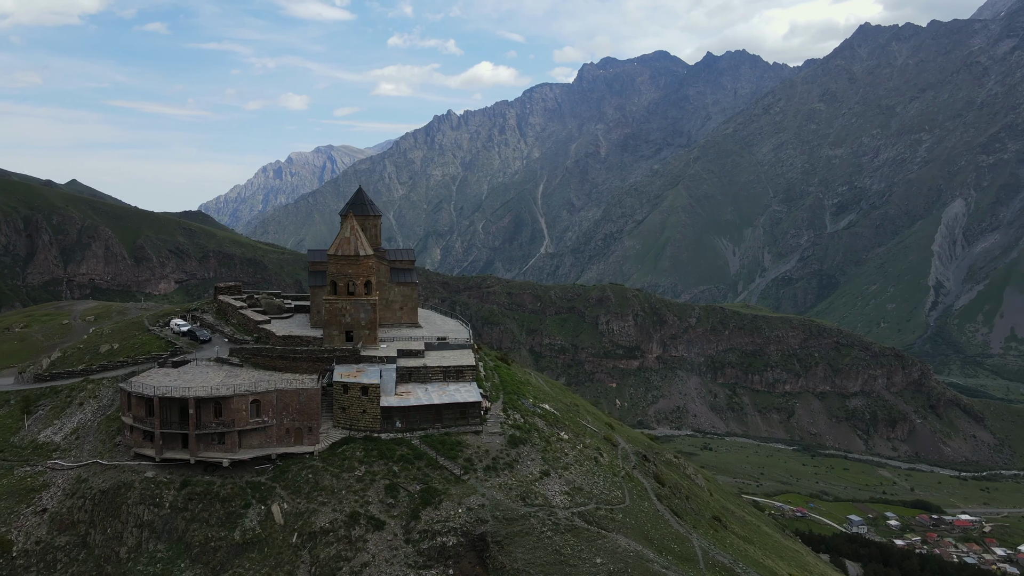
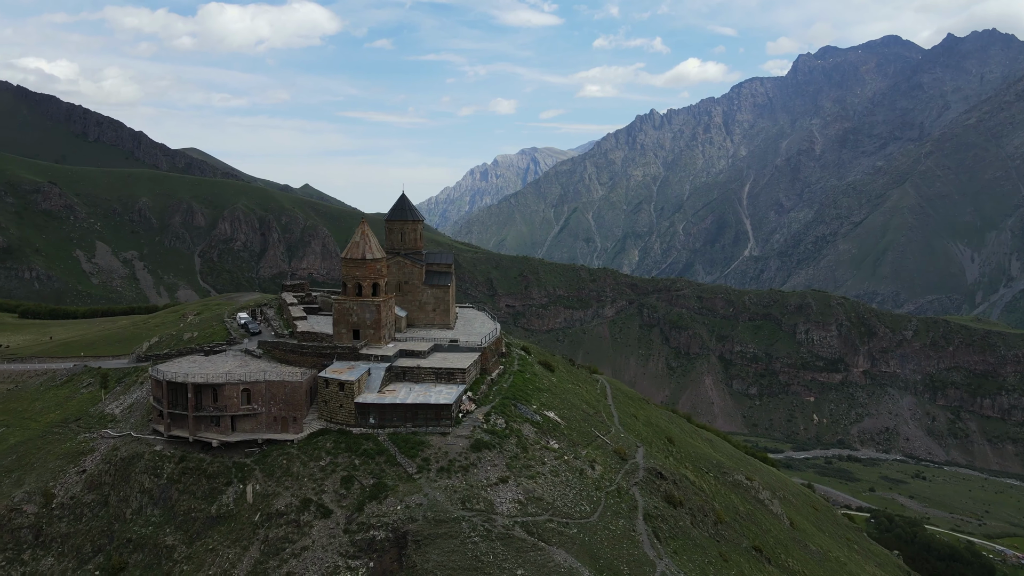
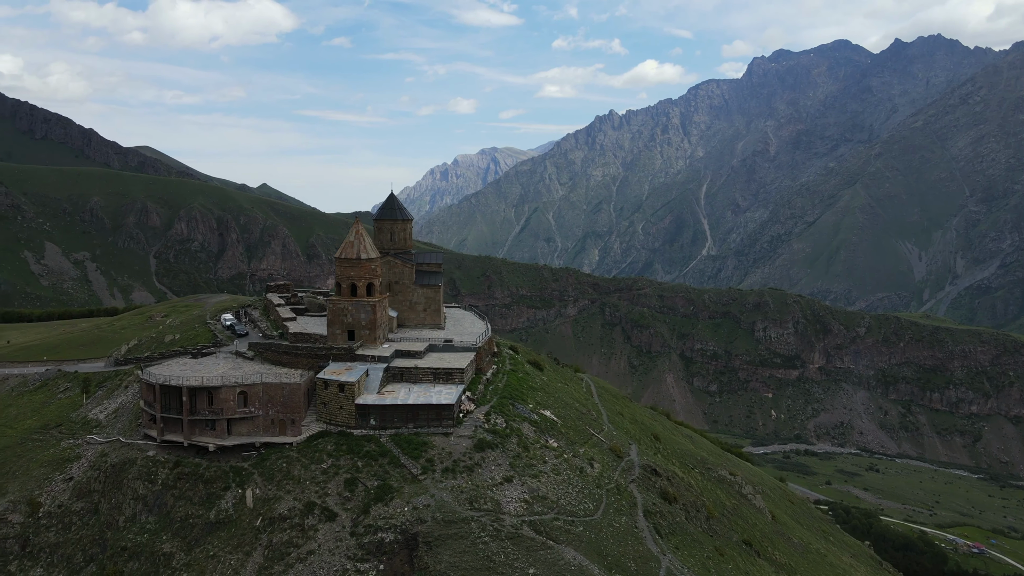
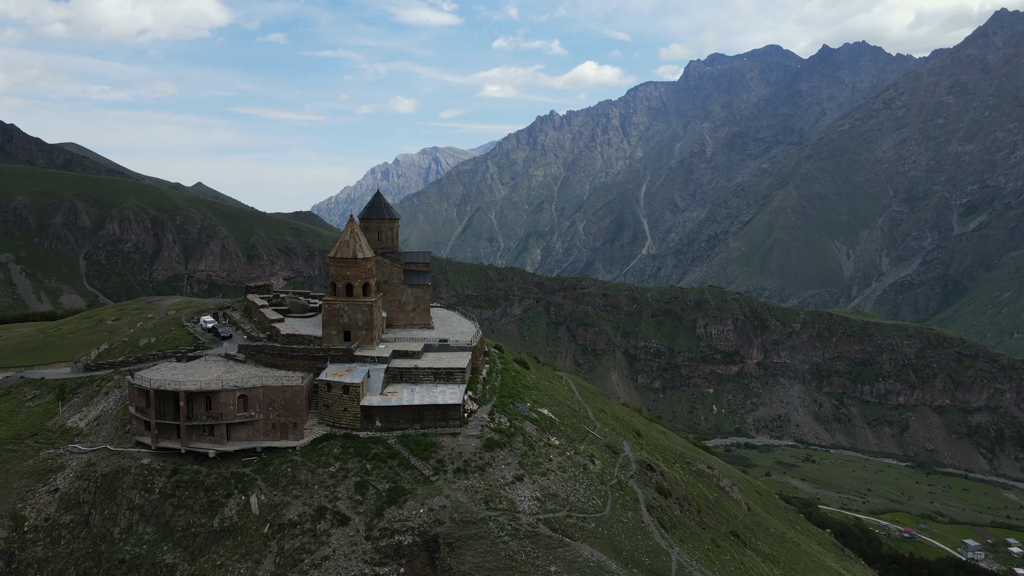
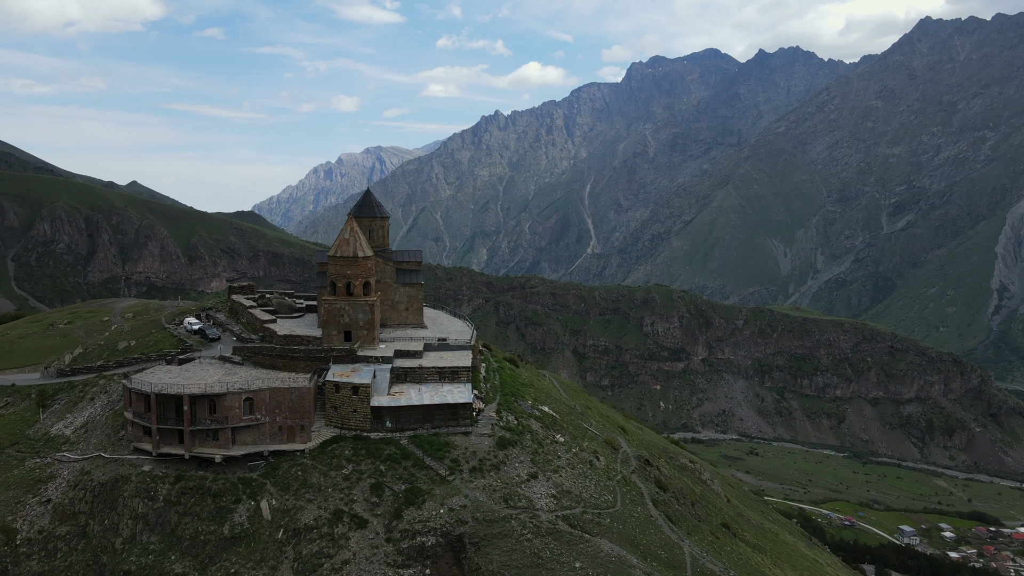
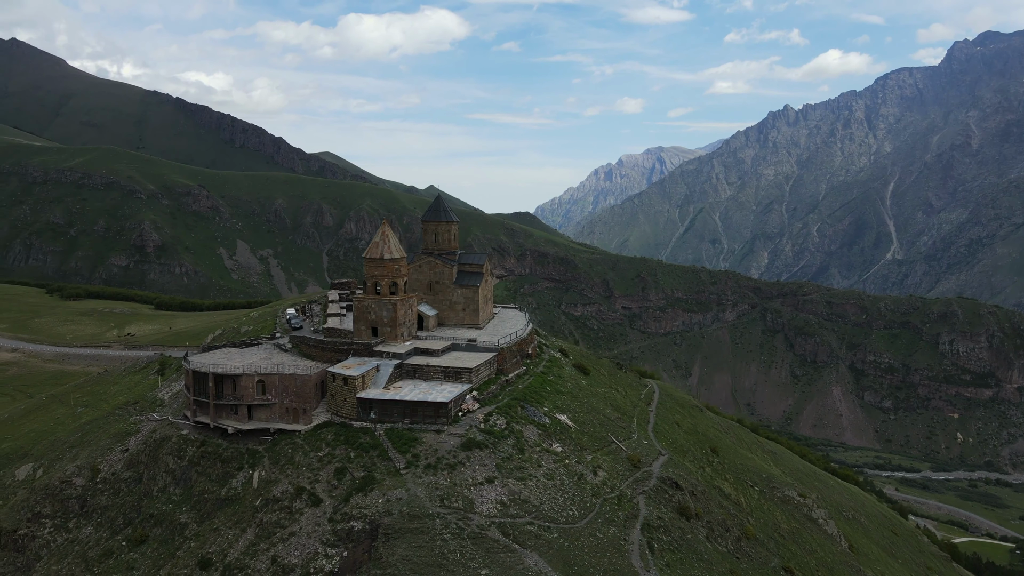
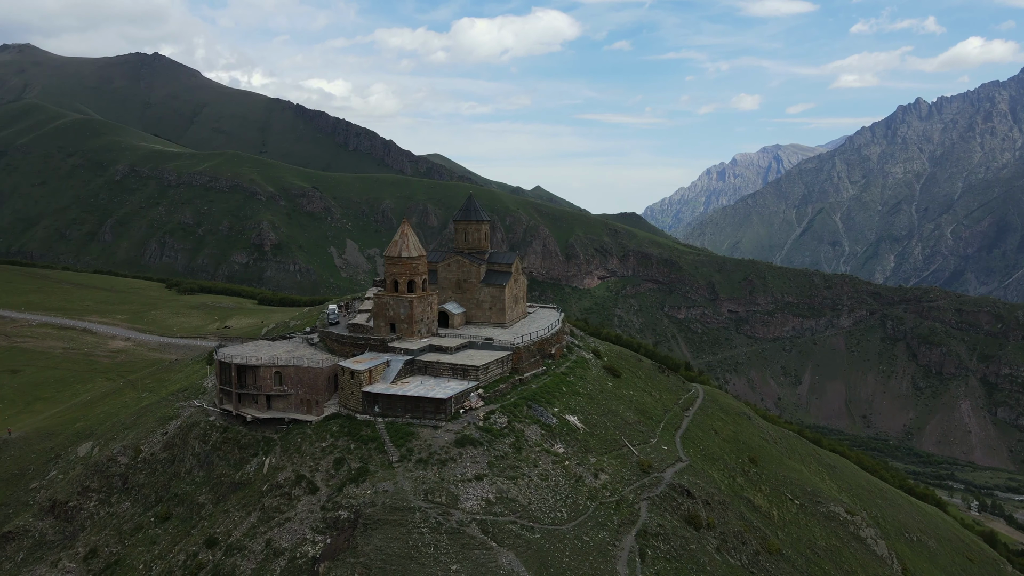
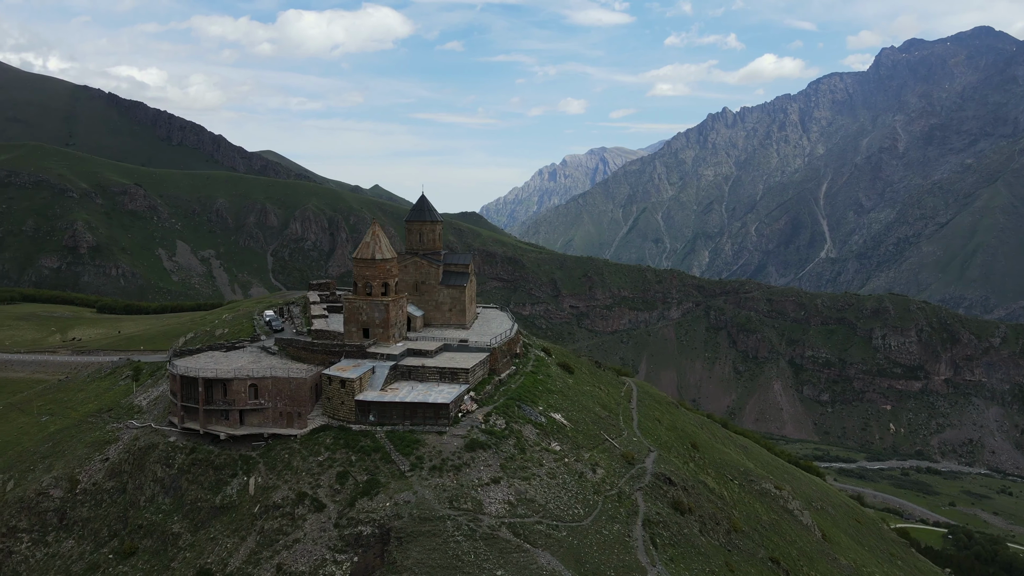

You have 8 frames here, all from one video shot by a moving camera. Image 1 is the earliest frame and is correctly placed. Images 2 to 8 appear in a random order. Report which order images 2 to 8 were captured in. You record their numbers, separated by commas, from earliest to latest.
5, 4, 3, 2, 8, 6, 7
